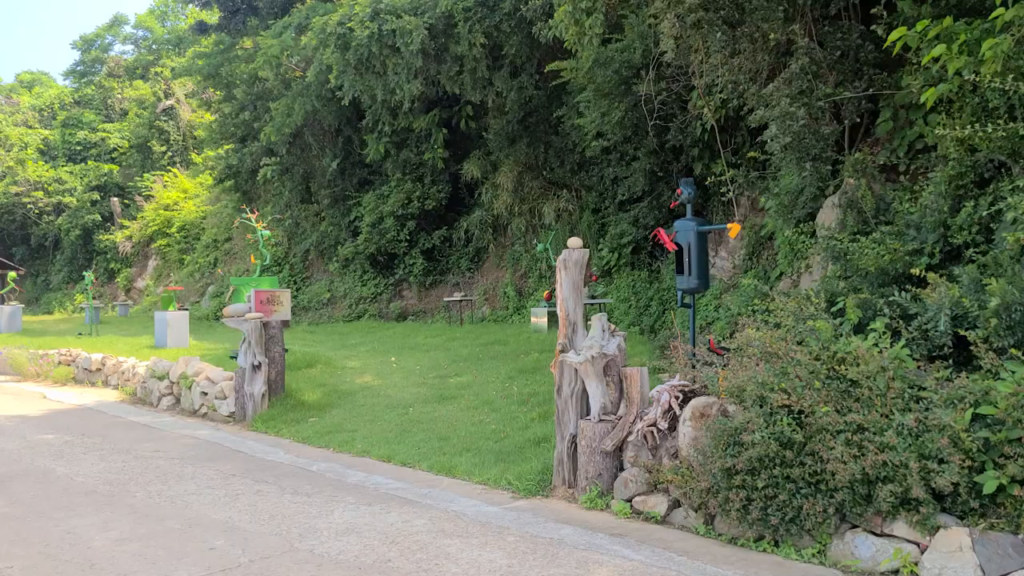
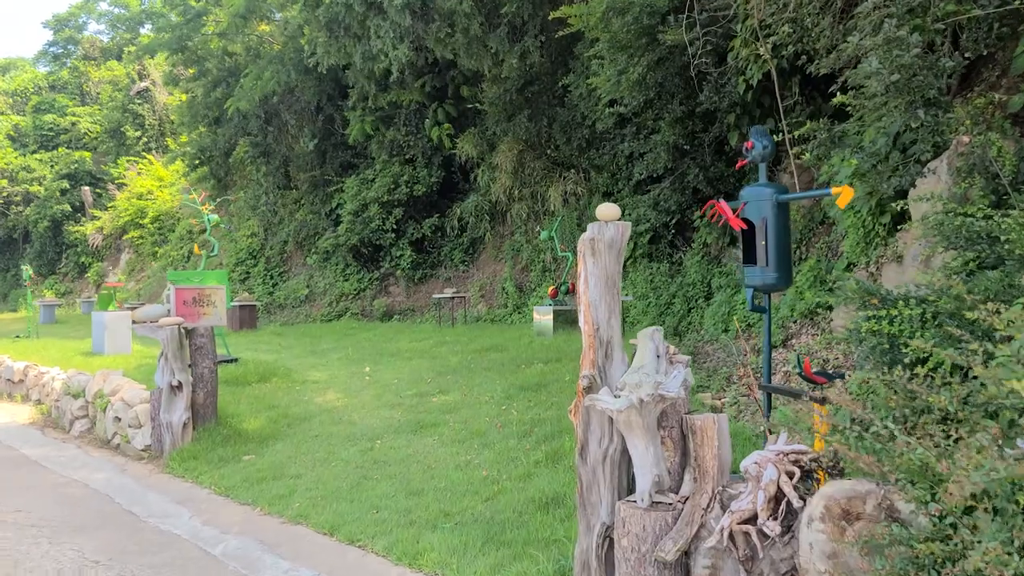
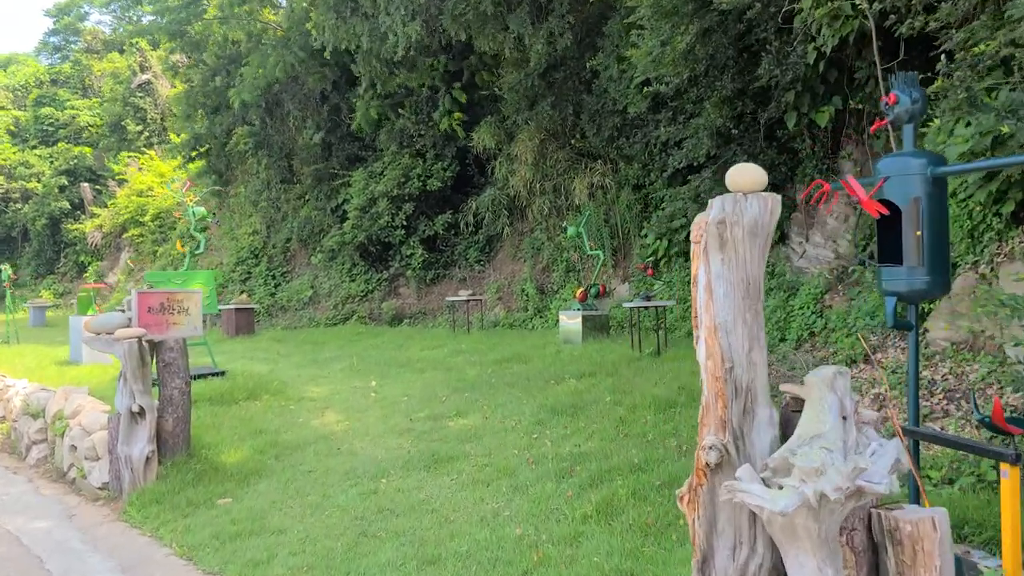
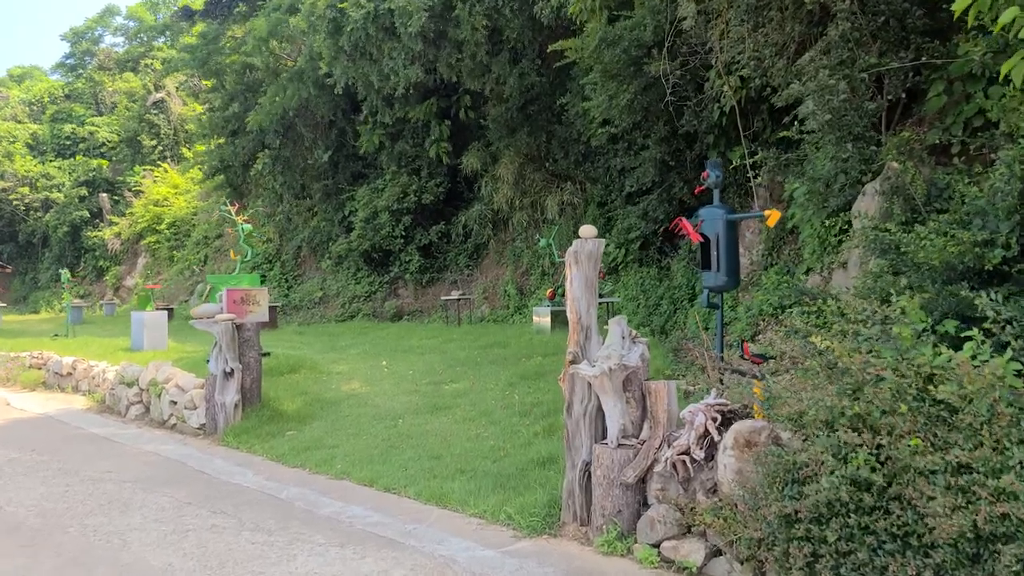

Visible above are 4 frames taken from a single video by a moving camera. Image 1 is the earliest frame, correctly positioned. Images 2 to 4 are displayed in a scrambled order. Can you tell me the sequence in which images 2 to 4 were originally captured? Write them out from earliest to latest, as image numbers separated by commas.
4, 2, 3
